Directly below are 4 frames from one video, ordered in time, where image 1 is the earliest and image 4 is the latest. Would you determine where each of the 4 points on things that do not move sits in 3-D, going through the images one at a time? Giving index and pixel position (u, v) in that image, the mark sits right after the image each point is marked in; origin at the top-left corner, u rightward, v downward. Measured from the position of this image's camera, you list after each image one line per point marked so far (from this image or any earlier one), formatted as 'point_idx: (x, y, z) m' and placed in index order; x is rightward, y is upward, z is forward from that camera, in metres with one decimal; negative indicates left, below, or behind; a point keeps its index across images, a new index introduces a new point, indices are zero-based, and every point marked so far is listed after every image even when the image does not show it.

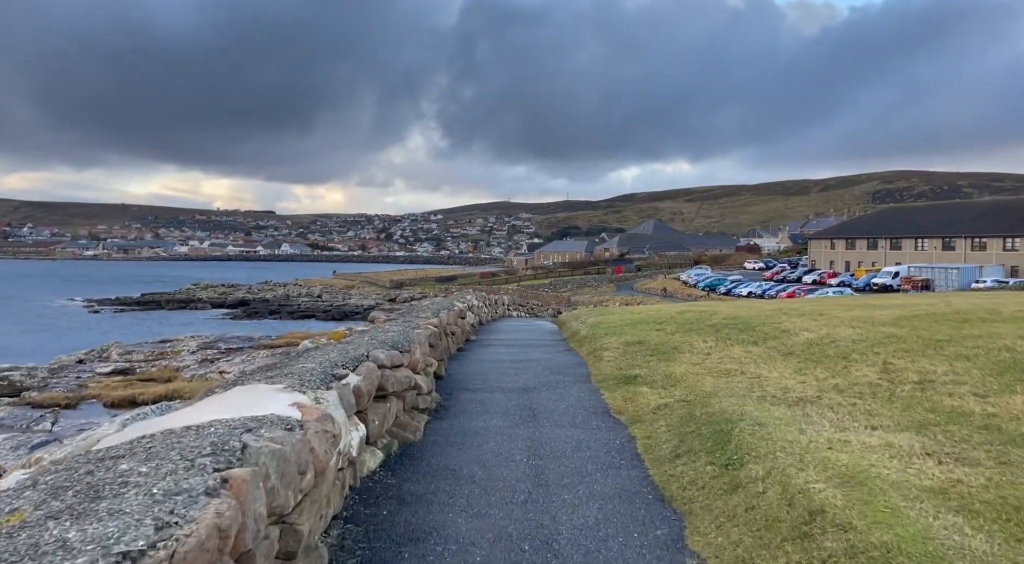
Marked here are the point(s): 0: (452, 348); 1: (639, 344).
0: (-1.4, -1.4, +15.2) m
1: (+2.5, -1.3, +14.2) m
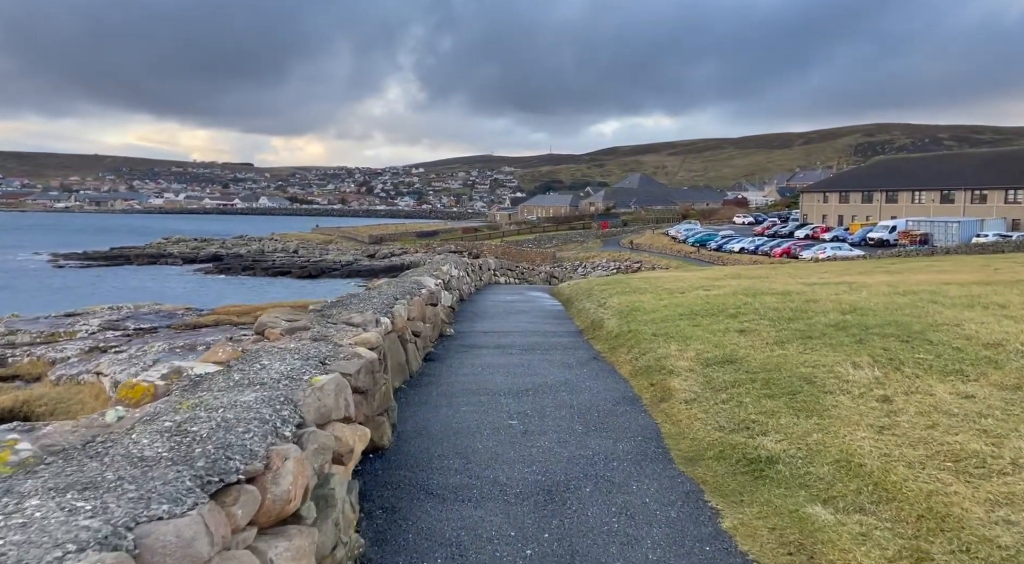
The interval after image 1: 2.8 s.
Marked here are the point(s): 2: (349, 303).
0: (-1.4, -1.1, +9.2) m
1: (+2.5, -1.0, +8.3) m
2: (-2.3, -0.3, +10.1) m
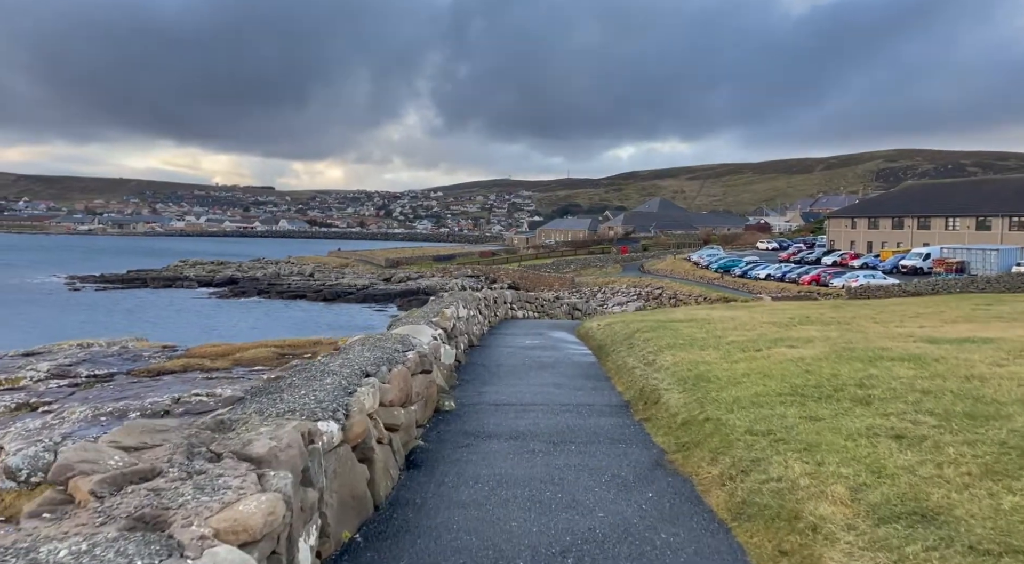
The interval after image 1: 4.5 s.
0: (-1.2, -1.7, +5.7) m
1: (+2.7, -1.6, +4.6) m
2: (-2.1, -1.0, +6.6) m
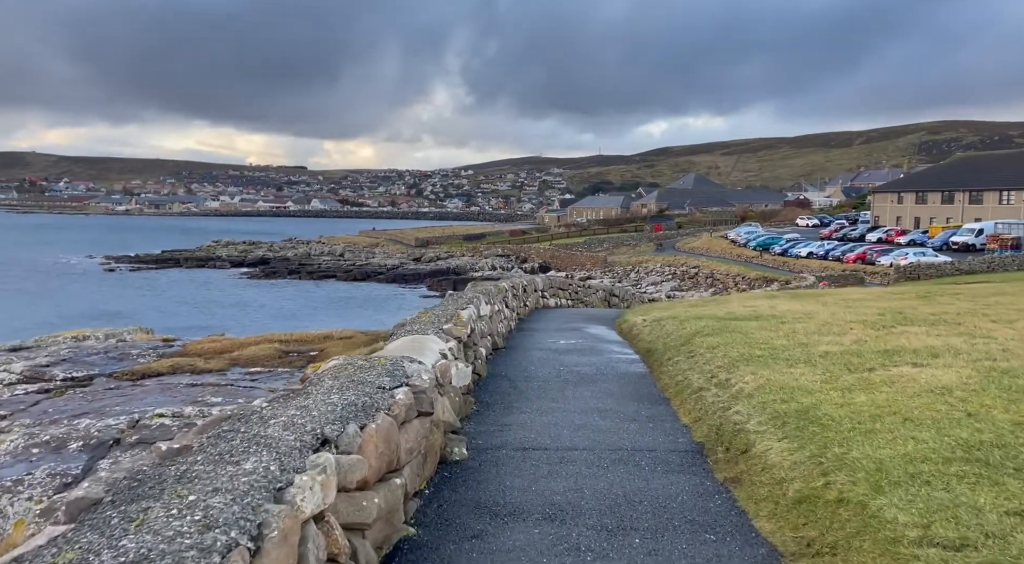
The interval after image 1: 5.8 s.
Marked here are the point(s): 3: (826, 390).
0: (-1.0, -1.9, +3.1) m
1: (+2.8, -1.8, +1.9) m
2: (-1.9, -1.1, +4.0) m
3: (+3.6, -1.2, +8.1) m
